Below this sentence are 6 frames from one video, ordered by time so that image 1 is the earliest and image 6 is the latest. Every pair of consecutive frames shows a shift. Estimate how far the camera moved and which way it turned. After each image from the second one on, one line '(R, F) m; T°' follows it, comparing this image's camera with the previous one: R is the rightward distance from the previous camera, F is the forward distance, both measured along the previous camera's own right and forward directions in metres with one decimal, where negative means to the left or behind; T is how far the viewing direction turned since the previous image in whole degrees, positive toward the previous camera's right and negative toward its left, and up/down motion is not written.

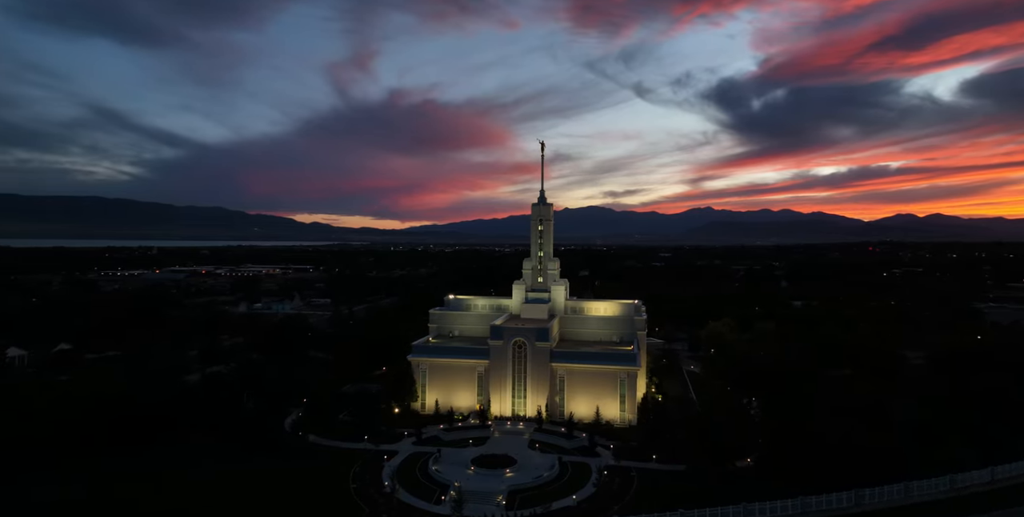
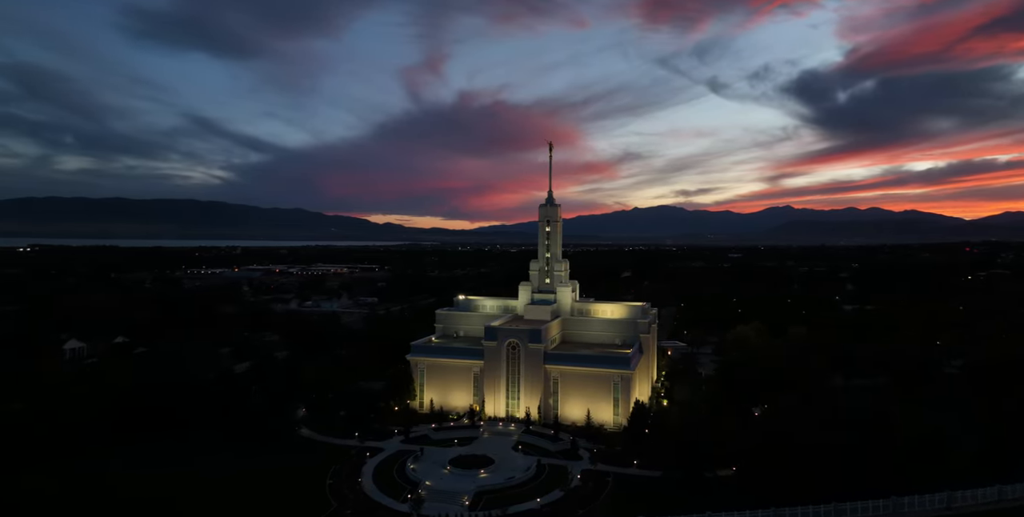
(+4.5, +0.2) m; -6°
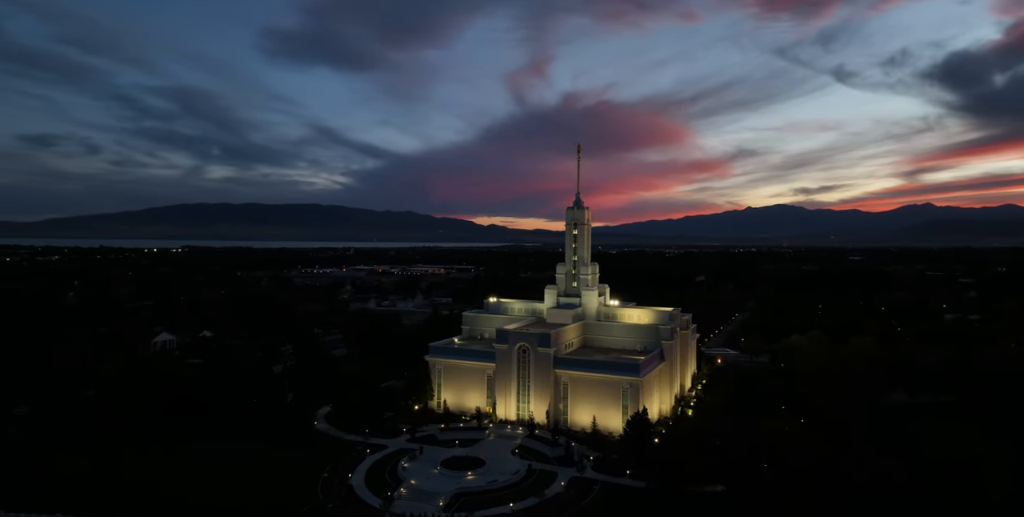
(+5.6, +0.5) m; -10°
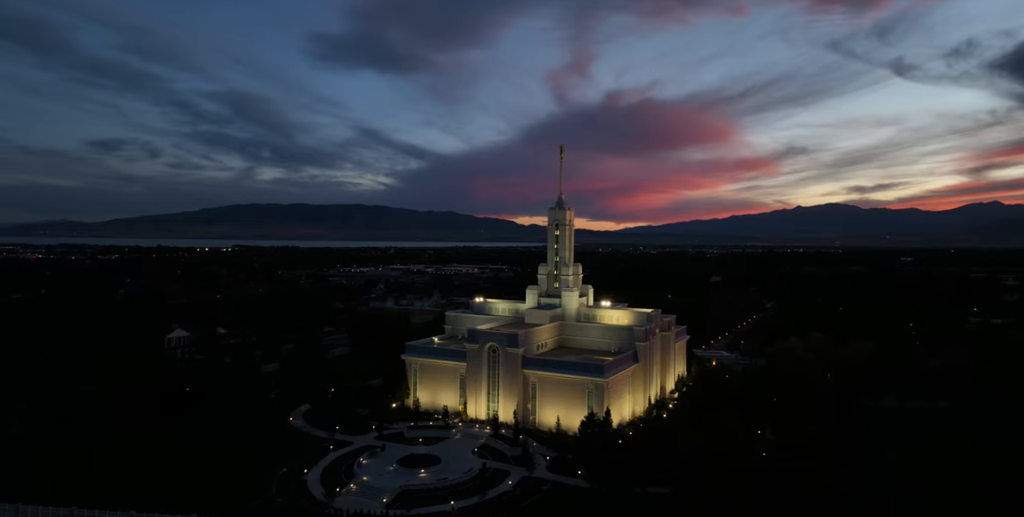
(+4.3, 0.0) m; -4°
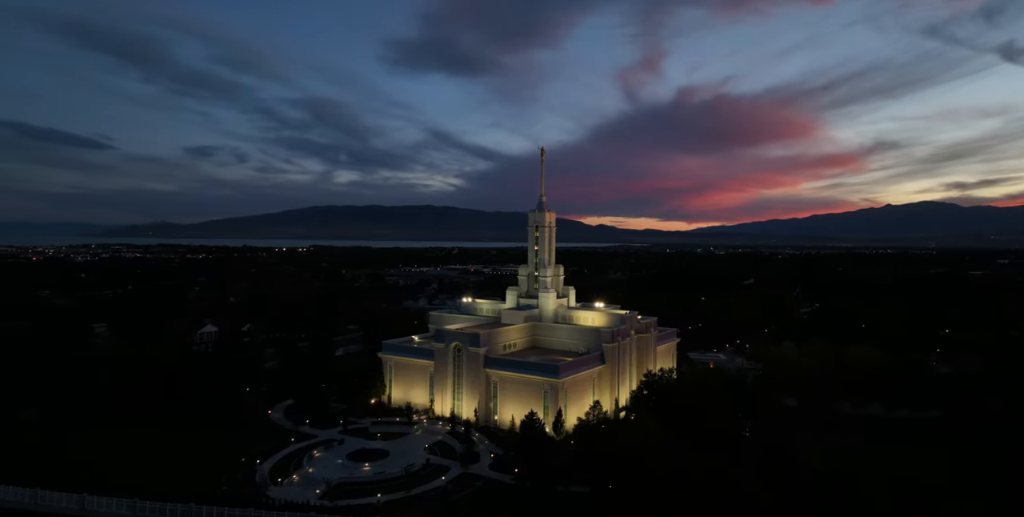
(+6.3, 0.0) m; -6°
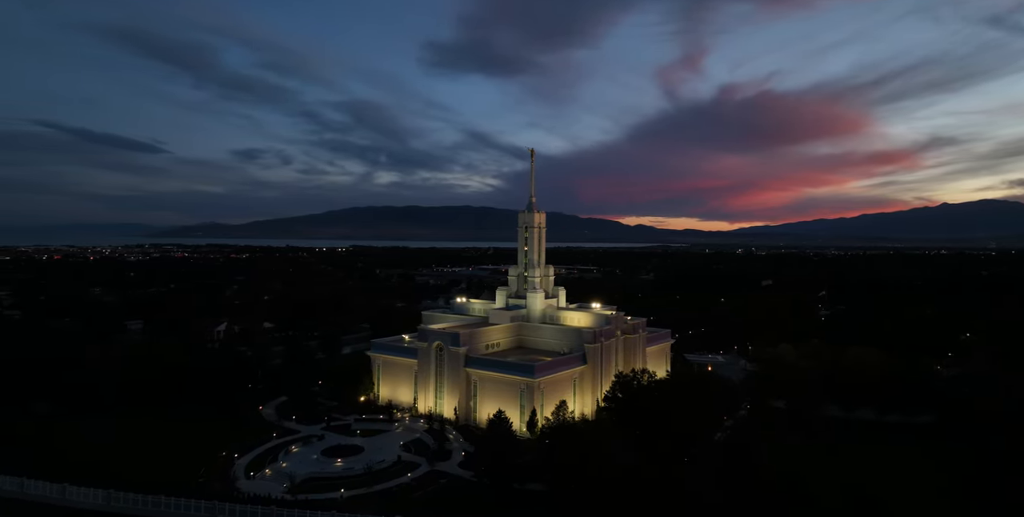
(+3.5, +0.1) m; -3°
